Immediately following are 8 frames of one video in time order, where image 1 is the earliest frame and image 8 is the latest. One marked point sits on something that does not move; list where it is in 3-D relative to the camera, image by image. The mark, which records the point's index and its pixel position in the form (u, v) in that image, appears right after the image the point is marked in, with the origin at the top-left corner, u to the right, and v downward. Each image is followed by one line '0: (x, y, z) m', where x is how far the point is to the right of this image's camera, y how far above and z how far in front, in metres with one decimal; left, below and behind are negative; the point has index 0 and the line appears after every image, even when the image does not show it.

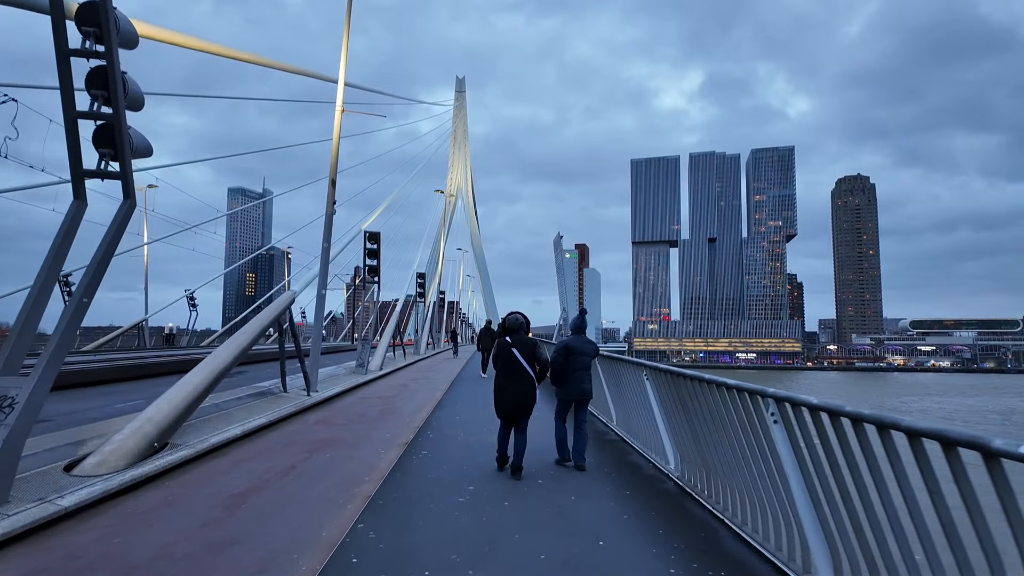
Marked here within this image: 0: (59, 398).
0: (-9.7, -2.4, +12.2) m
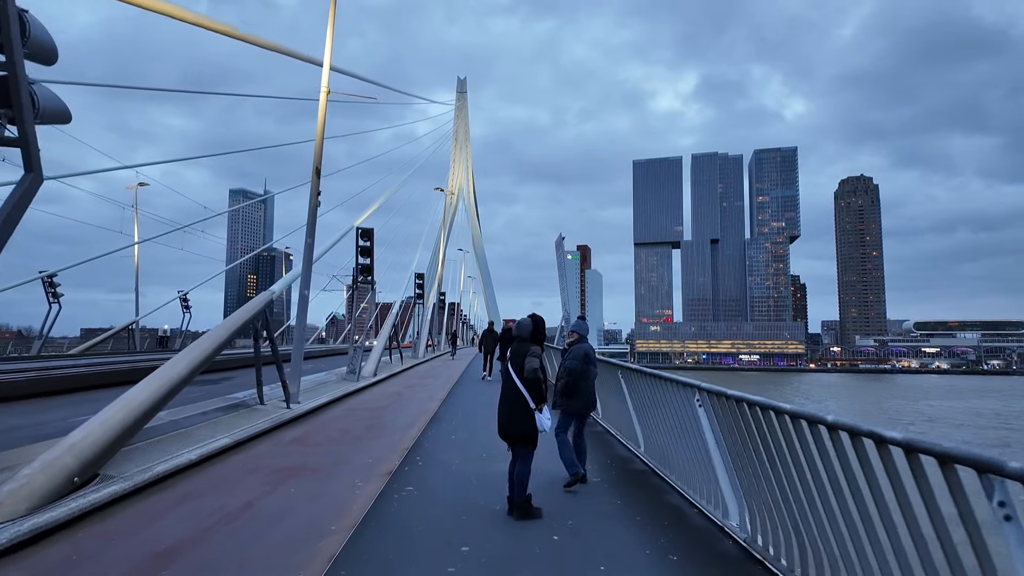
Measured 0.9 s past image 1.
0: (-9.6, -2.4, +11.4) m
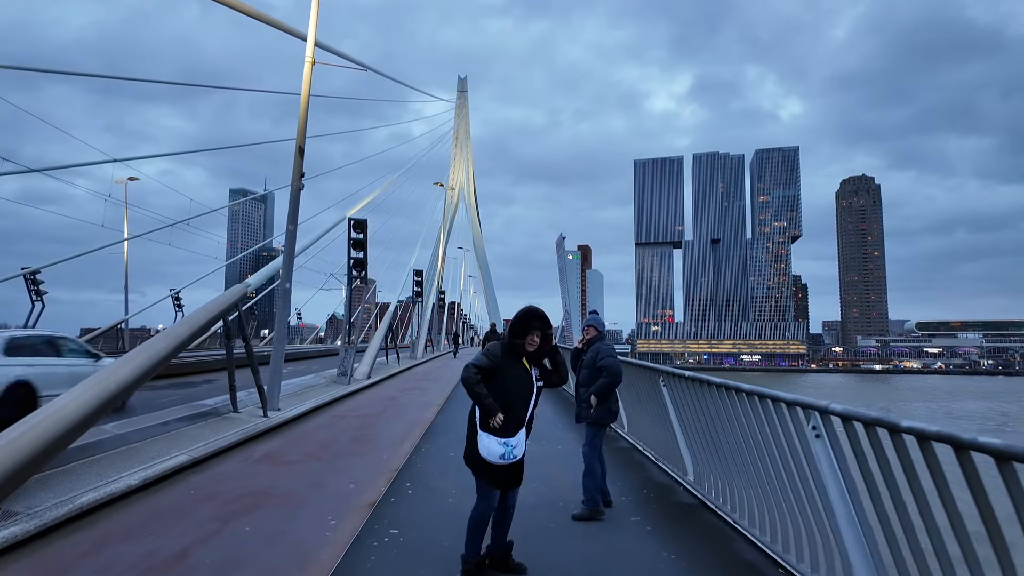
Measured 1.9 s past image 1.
0: (-9.5, -2.3, +10.5) m
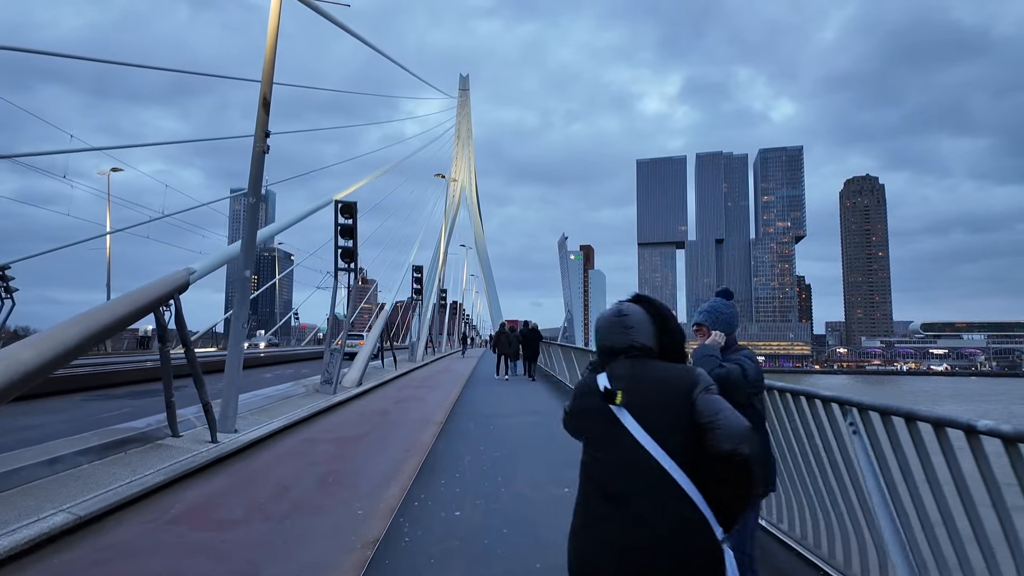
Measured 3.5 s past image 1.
0: (-9.3, -2.2, +9.1) m
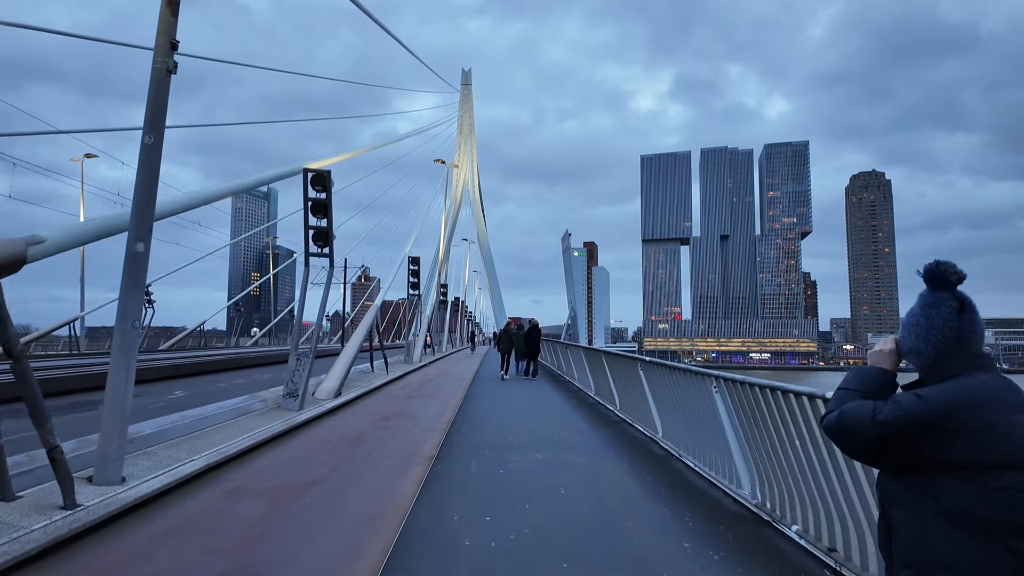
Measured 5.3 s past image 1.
0: (-9.2, -2.0, +7.3) m
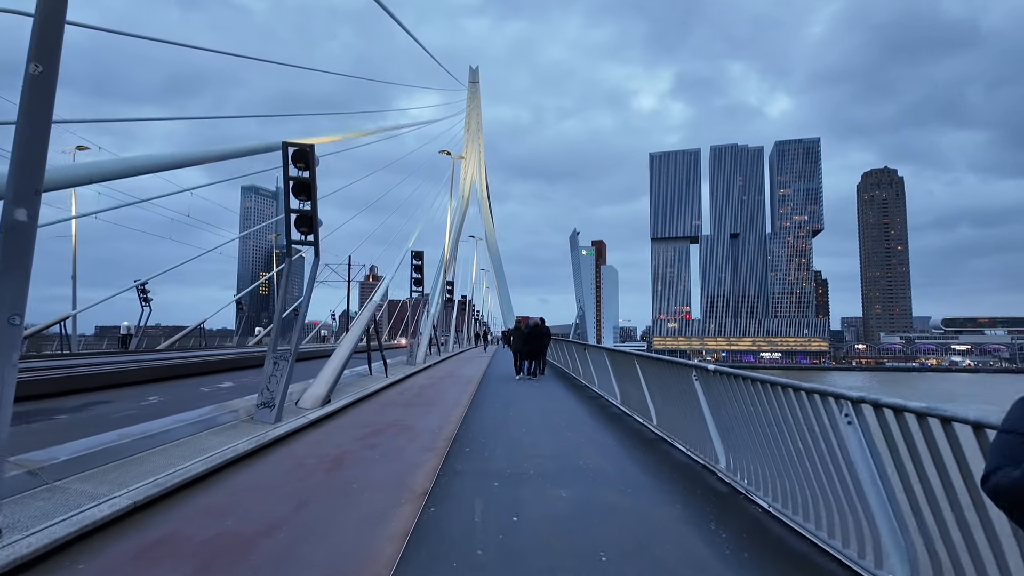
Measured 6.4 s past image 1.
0: (-9.0, -2.0, +6.4) m
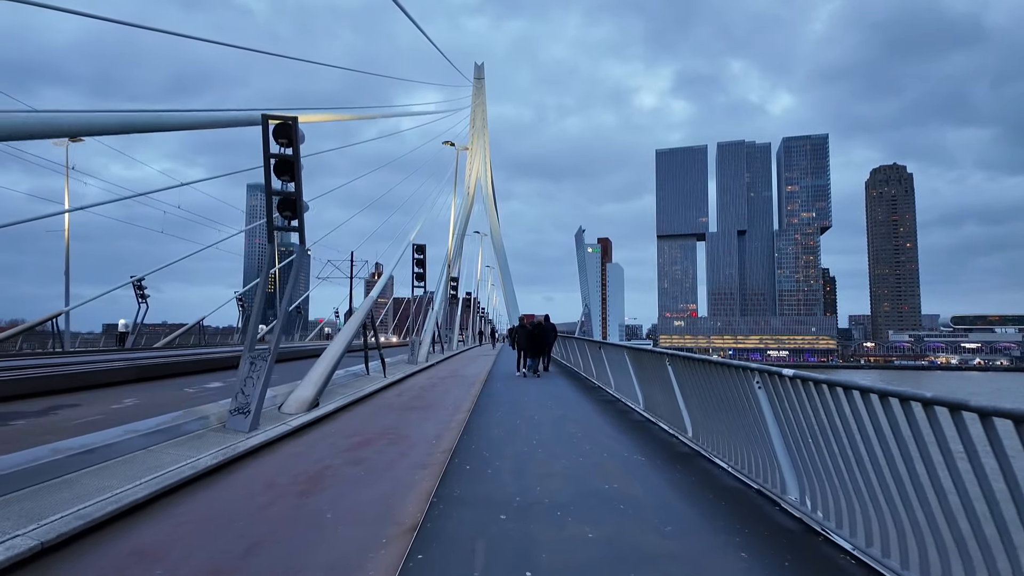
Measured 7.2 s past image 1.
0: (-8.9, -1.9, +5.8) m
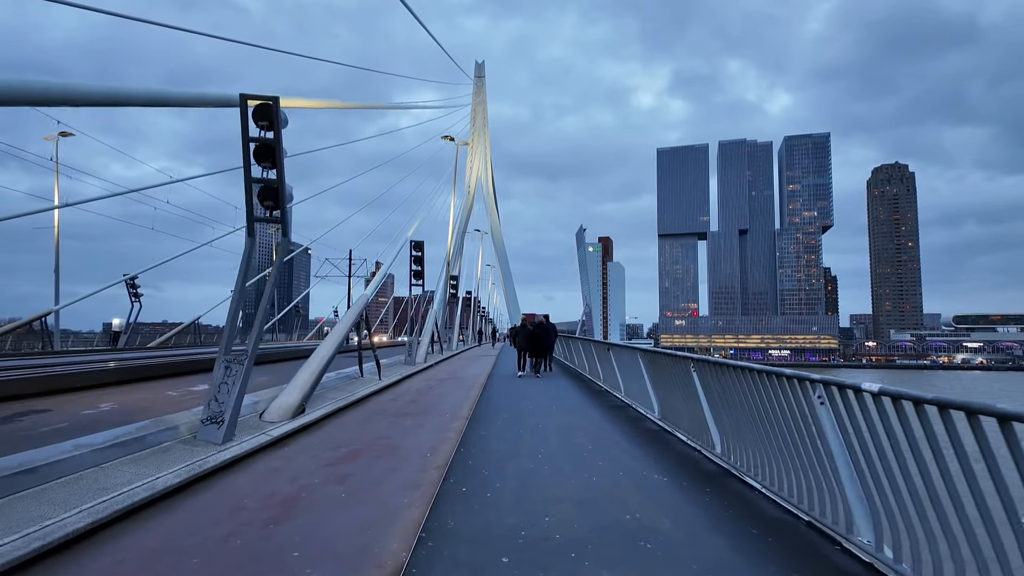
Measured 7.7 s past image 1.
0: (-8.9, -1.8, +5.3) m
